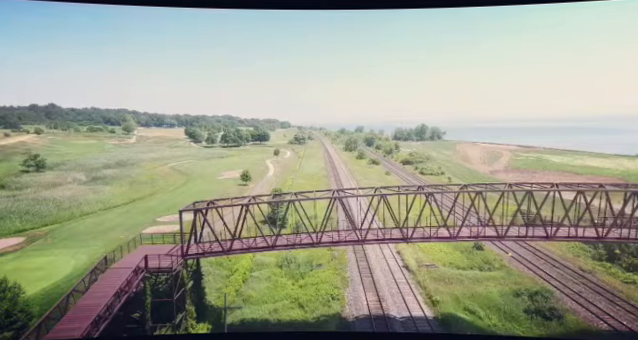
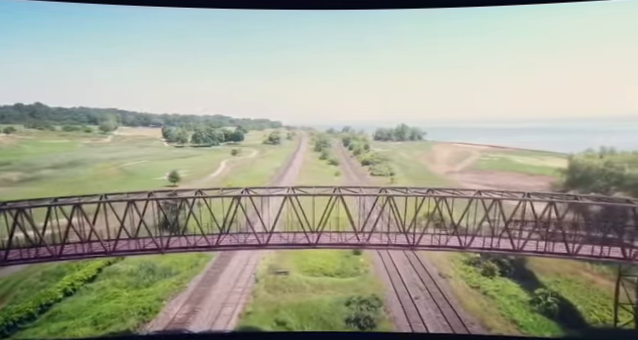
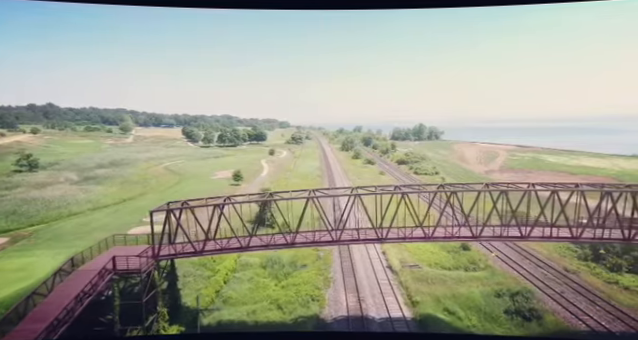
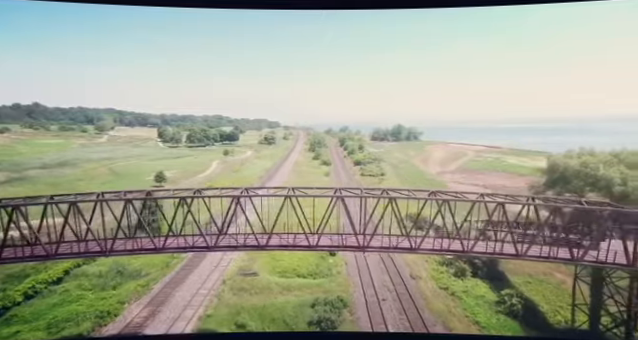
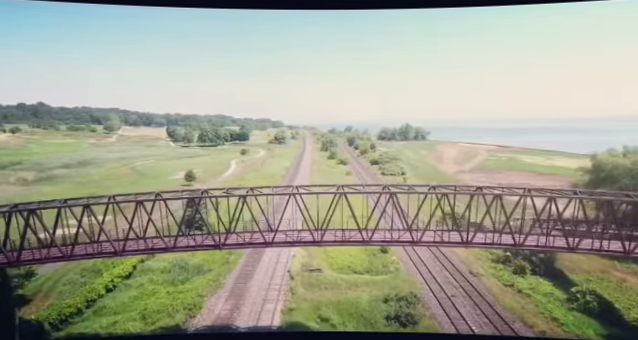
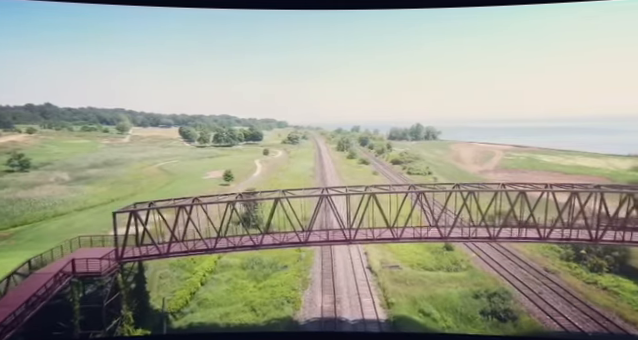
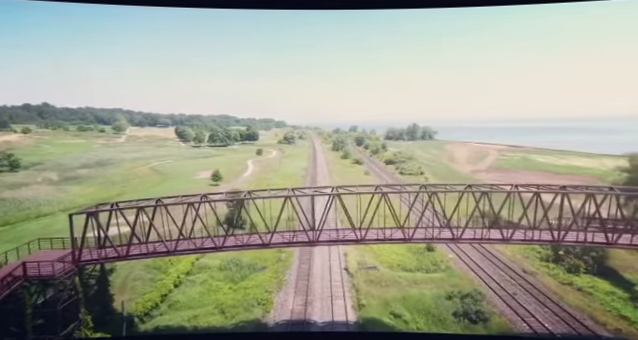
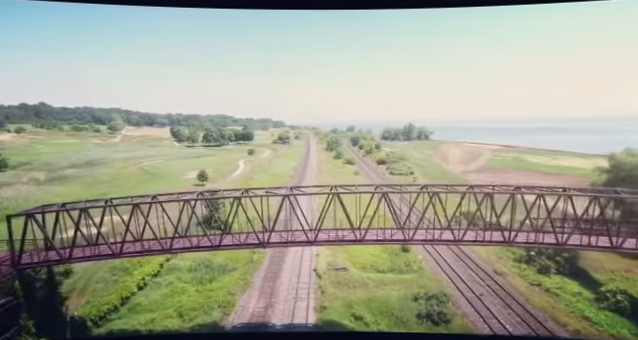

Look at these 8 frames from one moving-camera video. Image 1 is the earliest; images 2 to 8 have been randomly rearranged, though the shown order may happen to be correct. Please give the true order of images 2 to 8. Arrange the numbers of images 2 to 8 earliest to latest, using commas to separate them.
3, 6, 7, 8, 5, 2, 4
